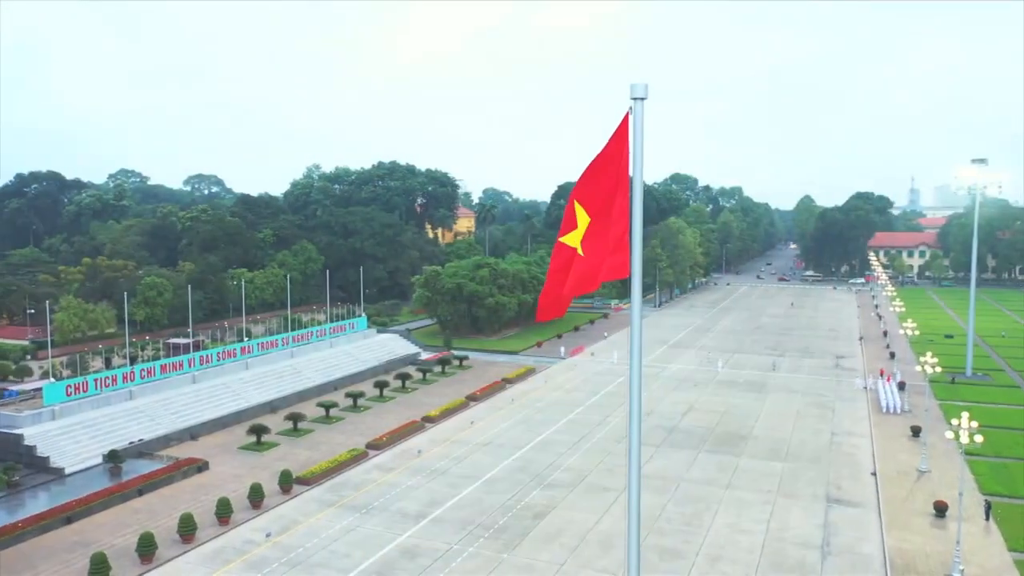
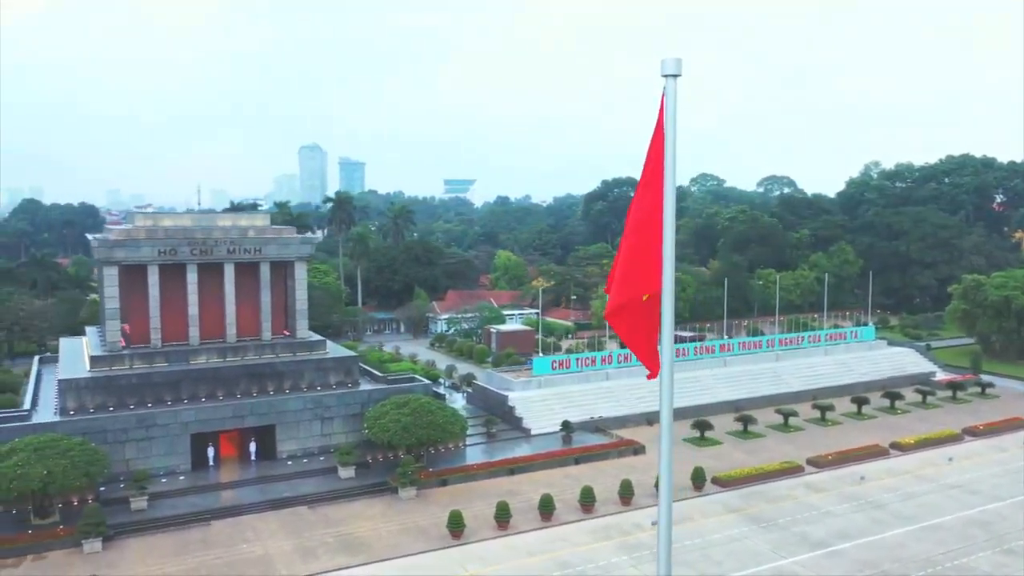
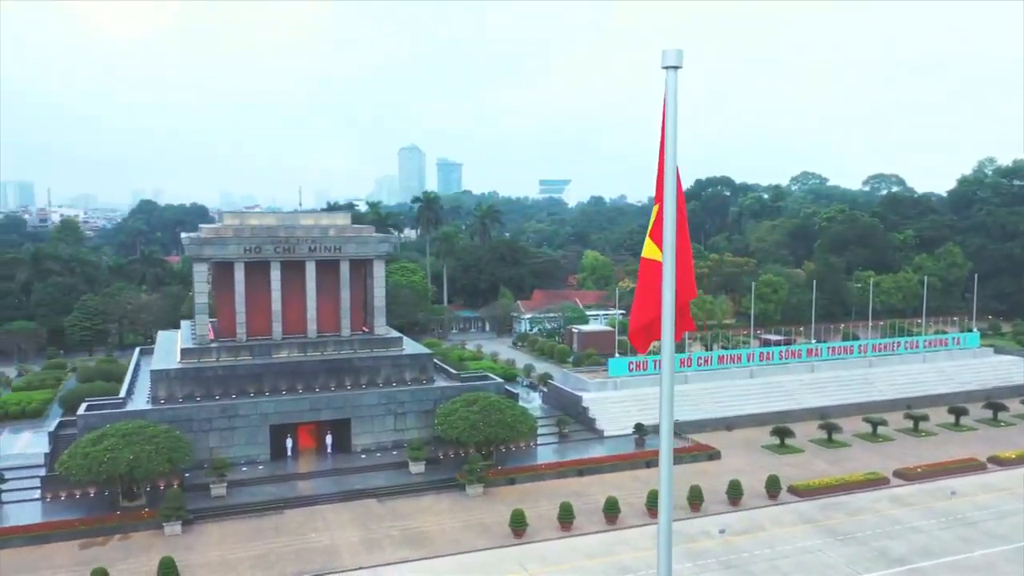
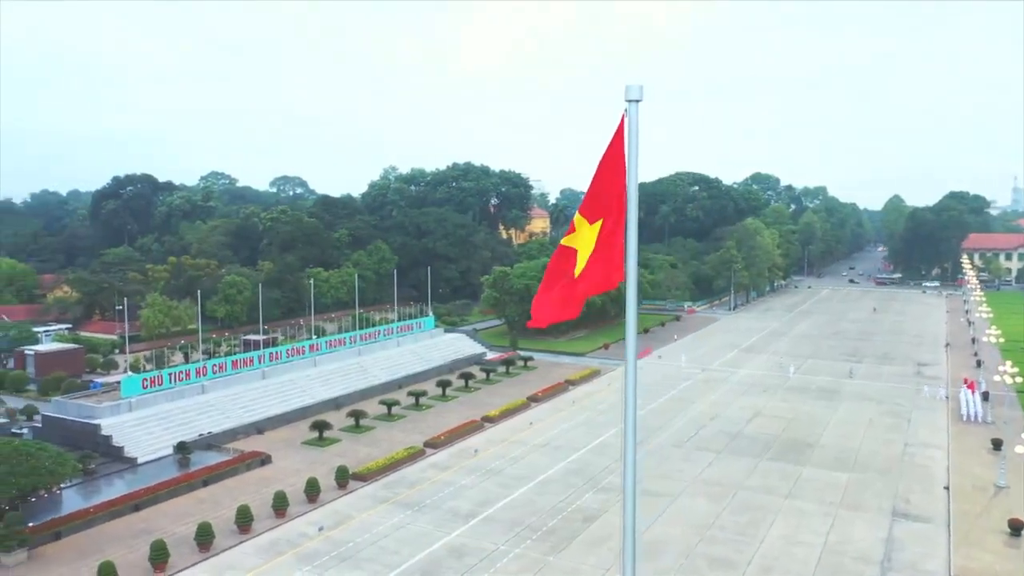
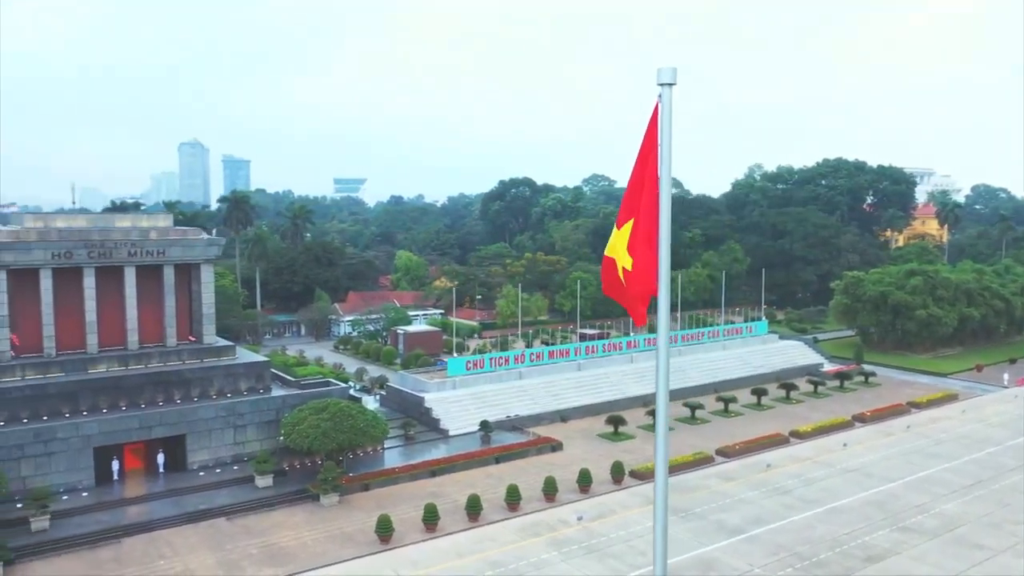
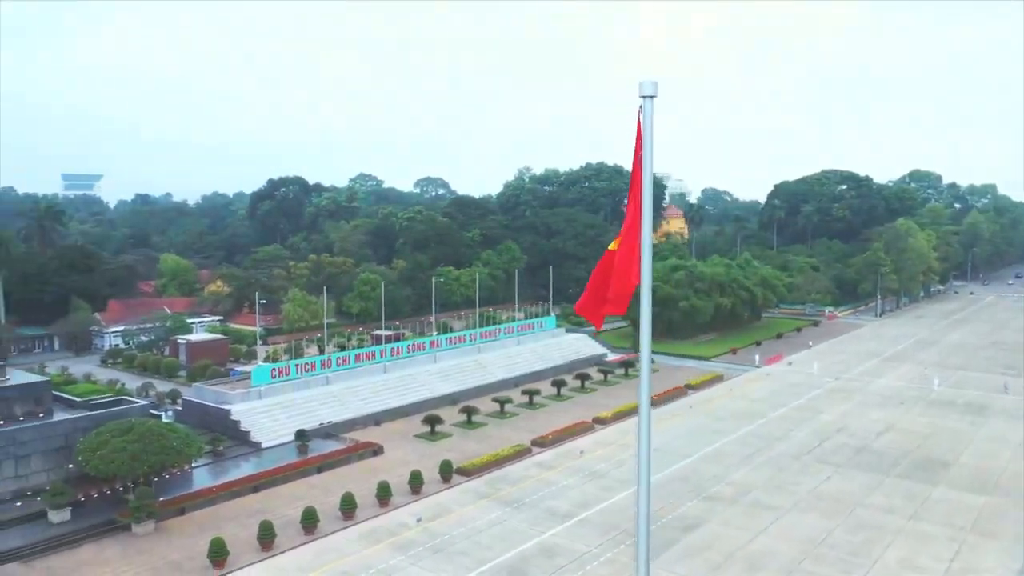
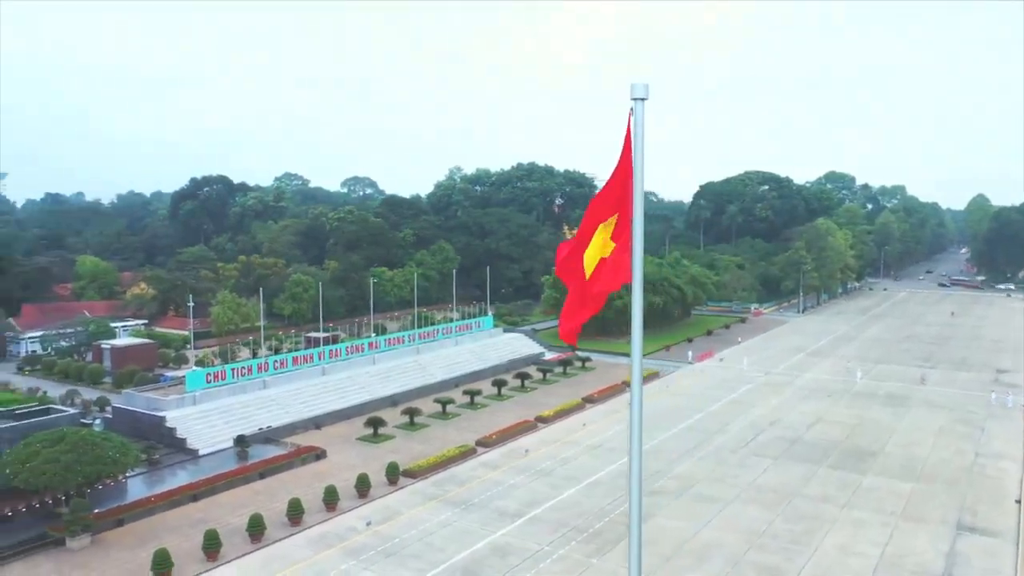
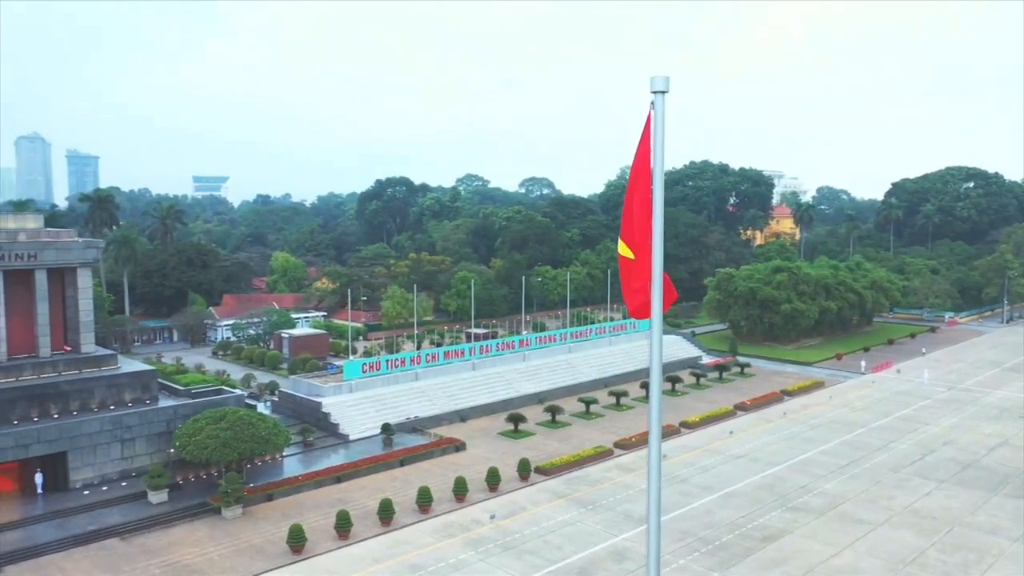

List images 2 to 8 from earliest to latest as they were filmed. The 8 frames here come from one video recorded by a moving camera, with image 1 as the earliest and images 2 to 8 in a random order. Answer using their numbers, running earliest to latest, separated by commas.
4, 7, 6, 8, 5, 2, 3
